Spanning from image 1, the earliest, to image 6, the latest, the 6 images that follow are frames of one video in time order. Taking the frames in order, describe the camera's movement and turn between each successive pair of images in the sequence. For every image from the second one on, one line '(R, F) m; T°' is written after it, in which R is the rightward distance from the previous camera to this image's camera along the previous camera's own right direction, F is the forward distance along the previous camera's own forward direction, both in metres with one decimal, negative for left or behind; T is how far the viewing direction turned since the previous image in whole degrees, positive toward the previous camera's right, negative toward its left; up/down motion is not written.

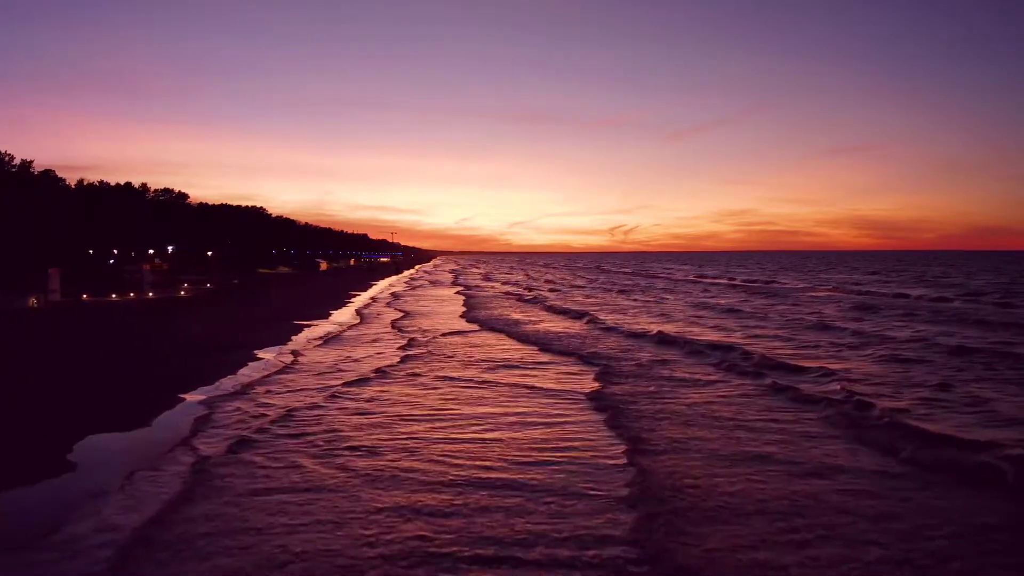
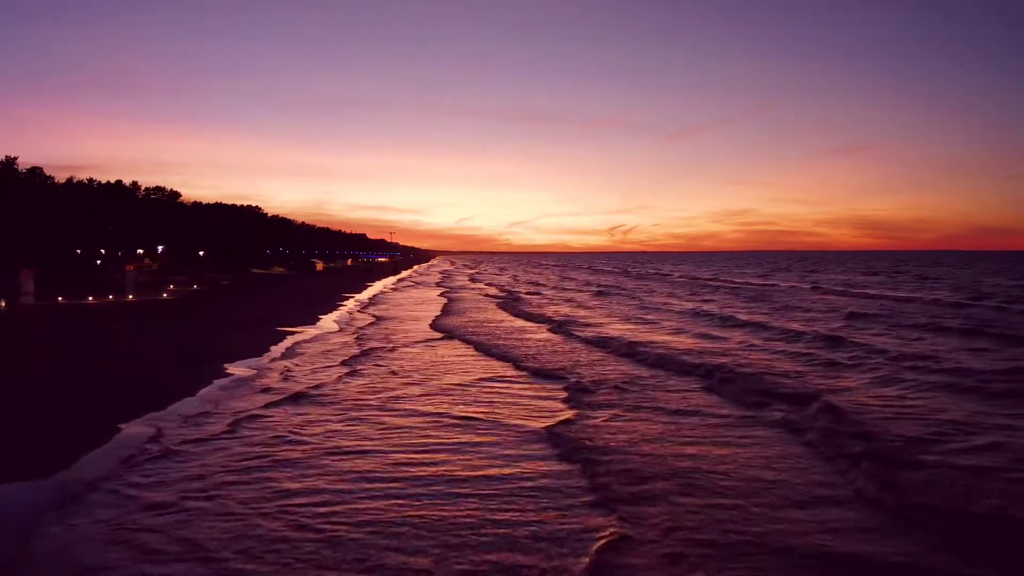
(+0.5, +1.4) m; 0°
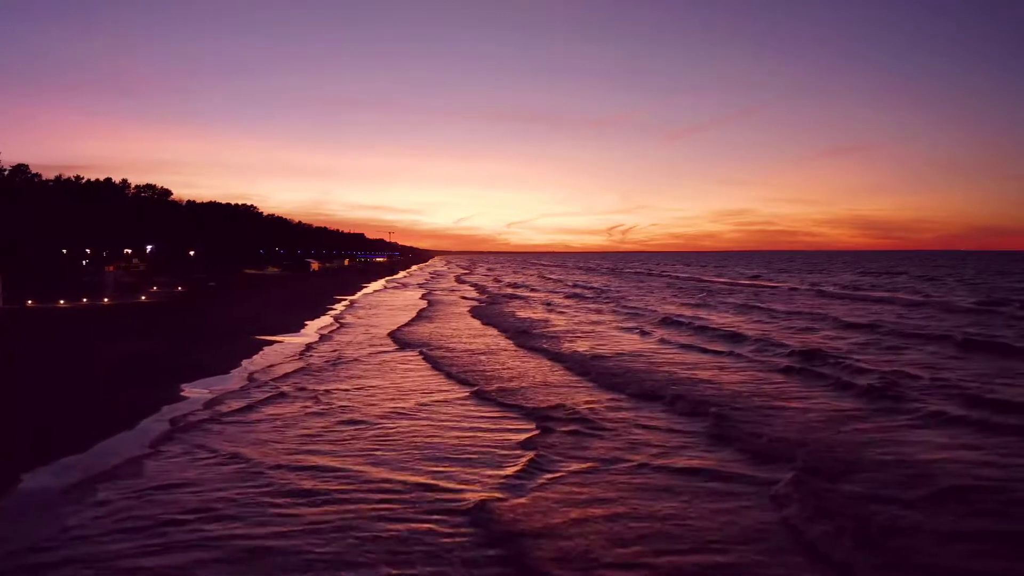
(+0.5, +1.6) m; 0°
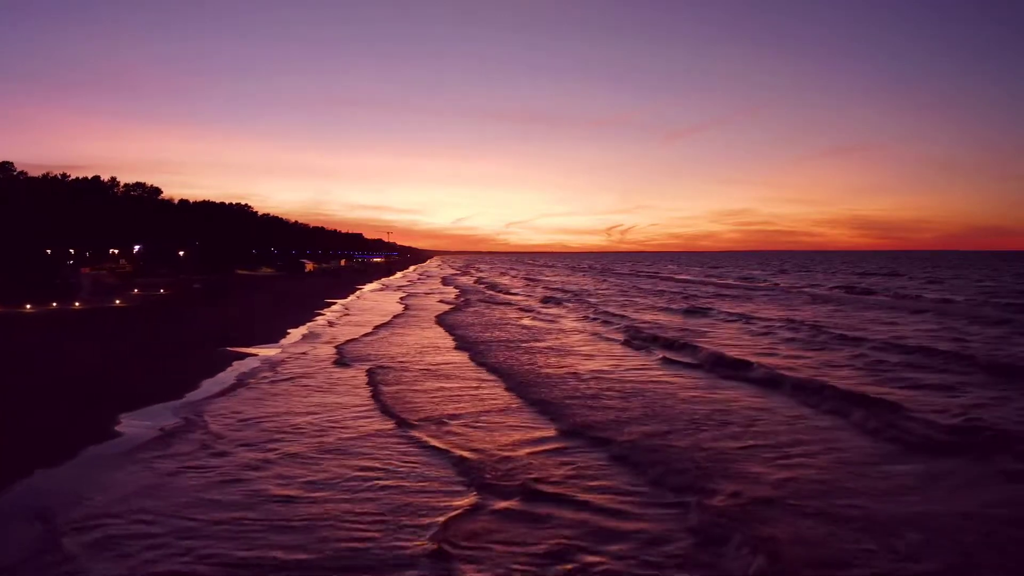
(+0.5, +1.8) m; 0°
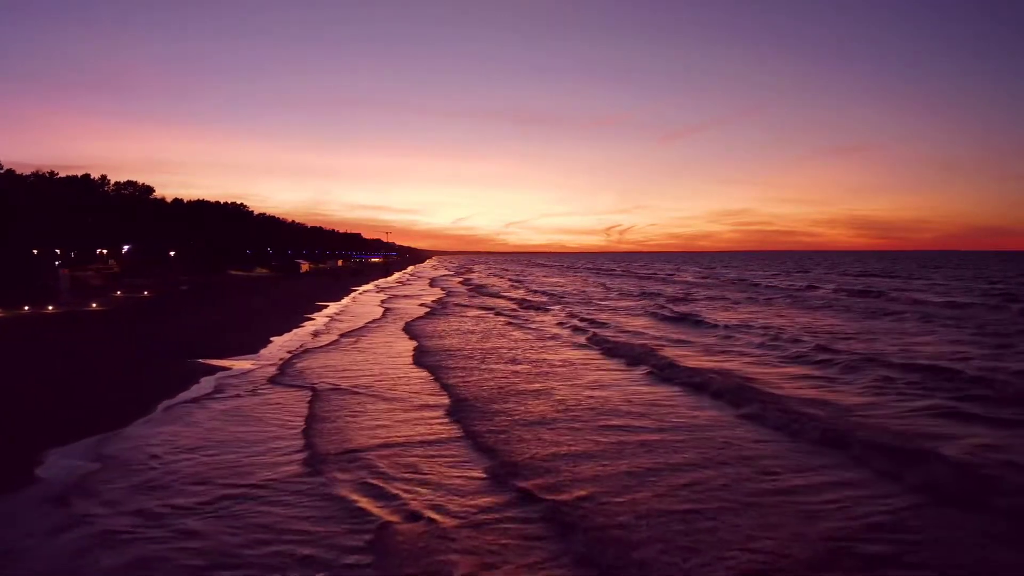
(+0.4, +1.5) m; 0°
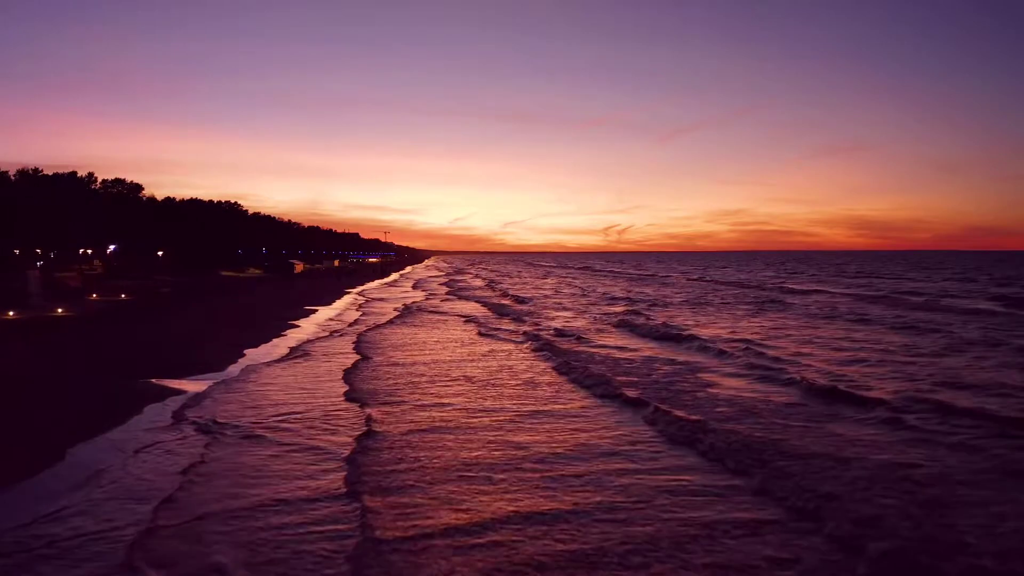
(+0.3, +2.3) m; 0°
